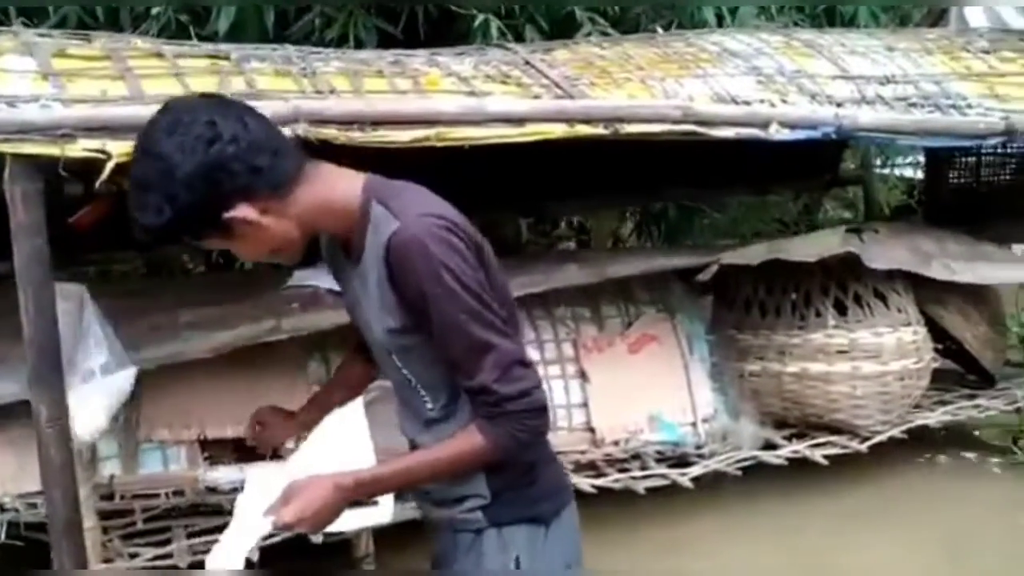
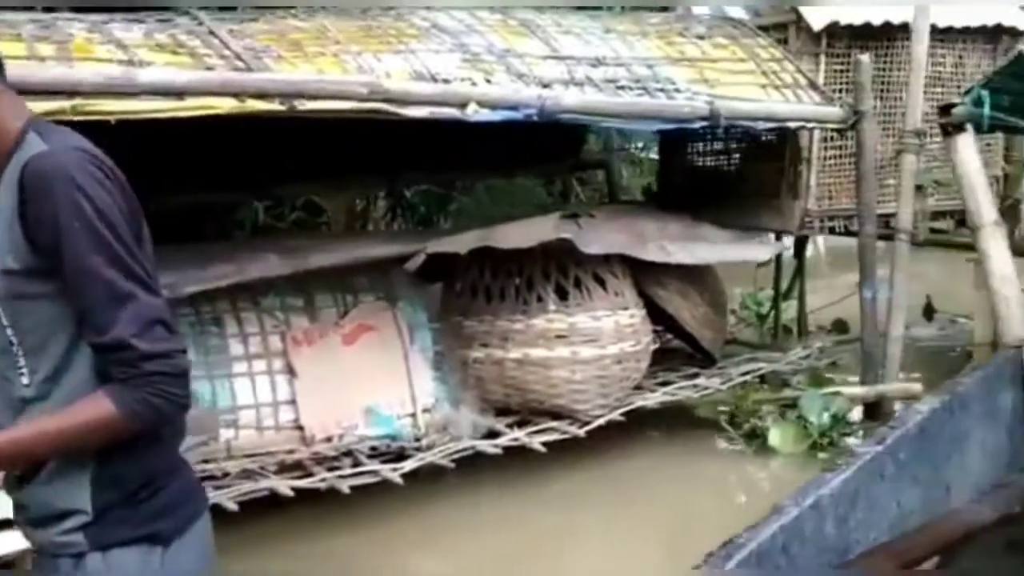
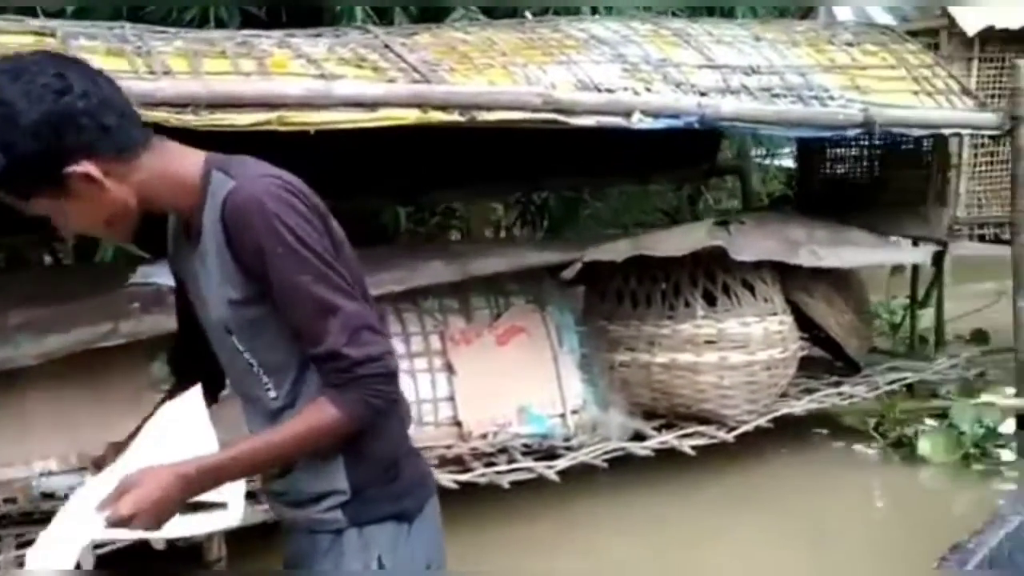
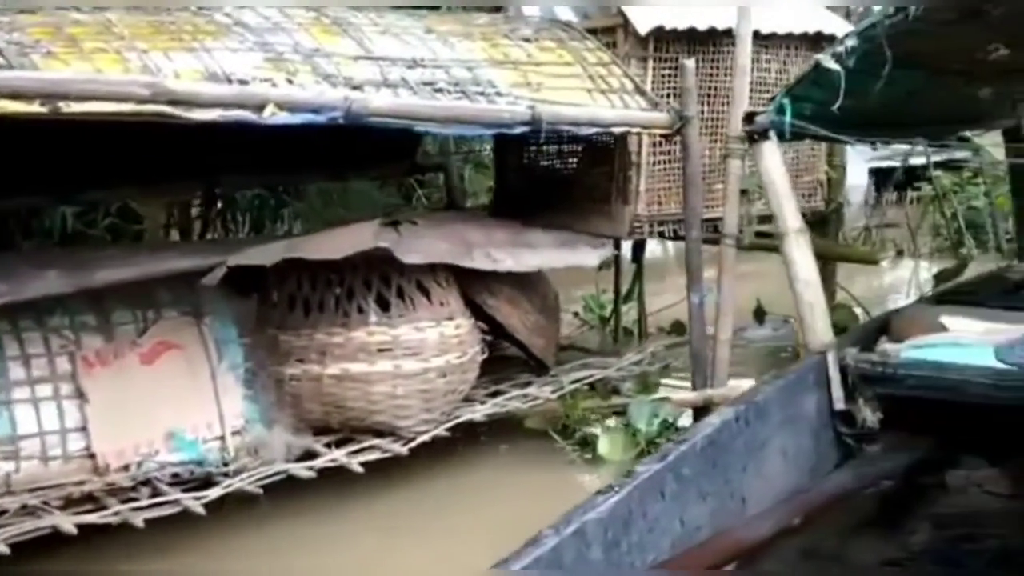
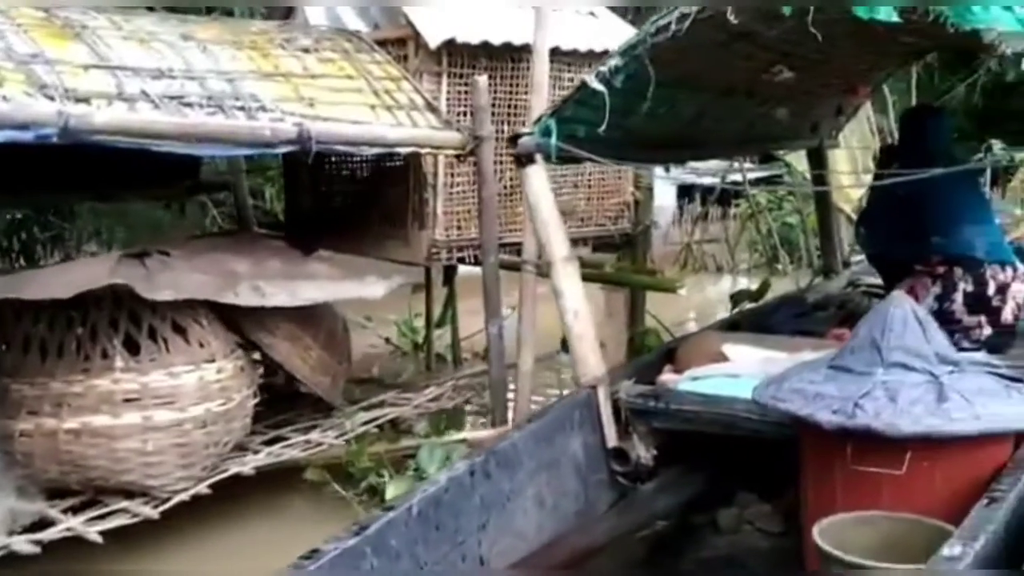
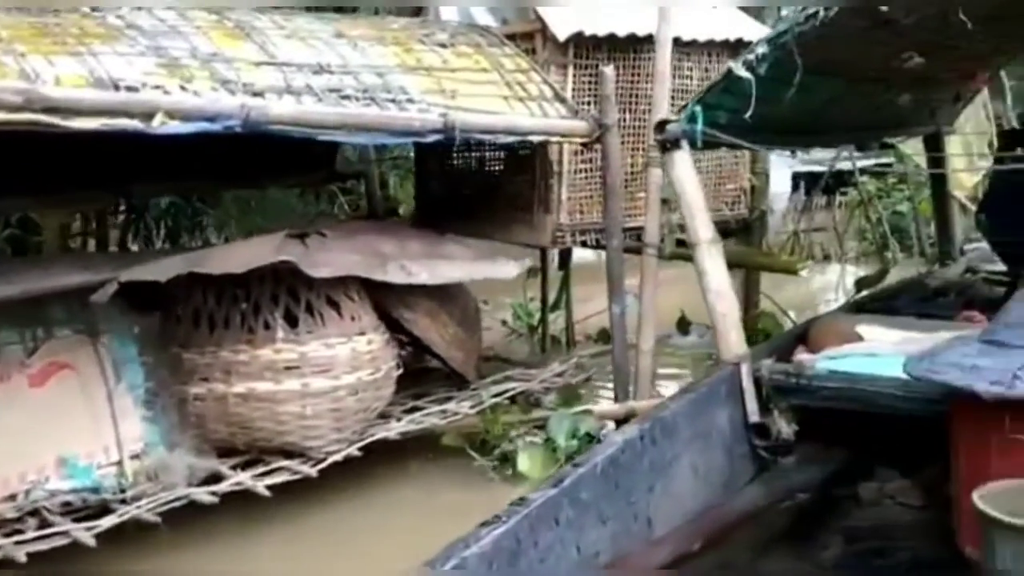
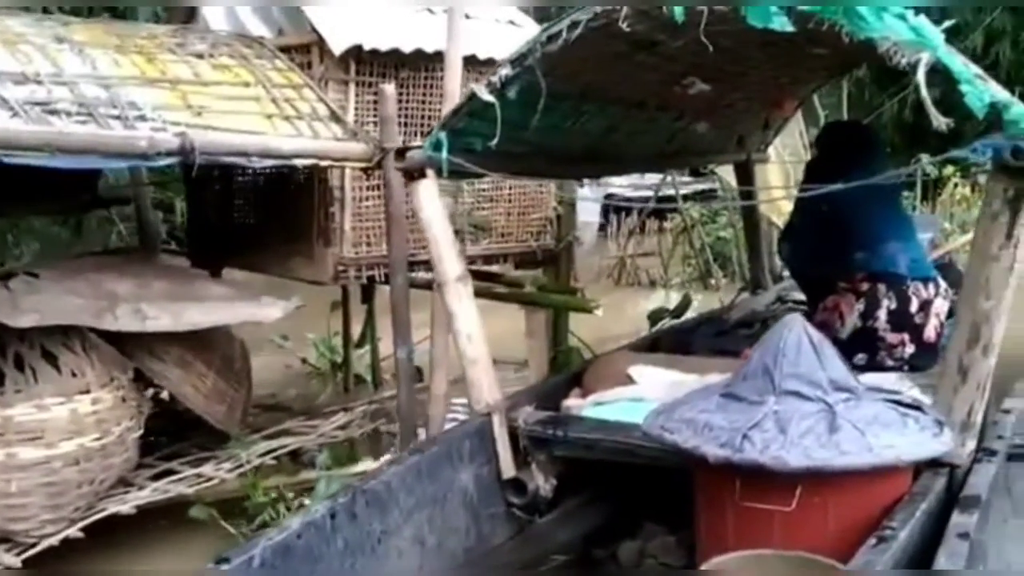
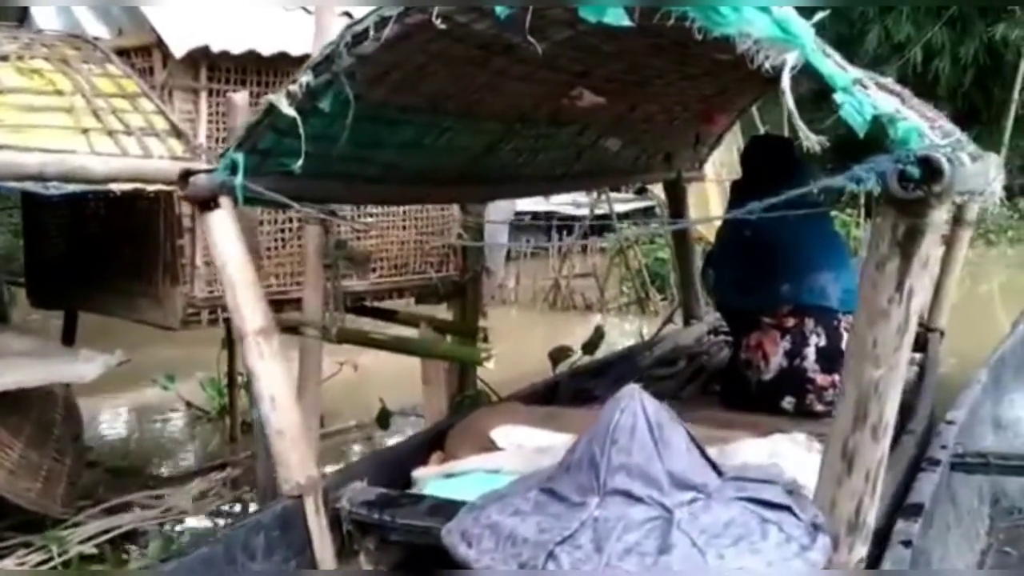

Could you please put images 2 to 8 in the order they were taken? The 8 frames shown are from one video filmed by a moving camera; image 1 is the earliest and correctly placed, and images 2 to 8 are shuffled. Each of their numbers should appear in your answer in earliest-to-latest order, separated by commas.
3, 2, 4, 6, 5, 7, 8
